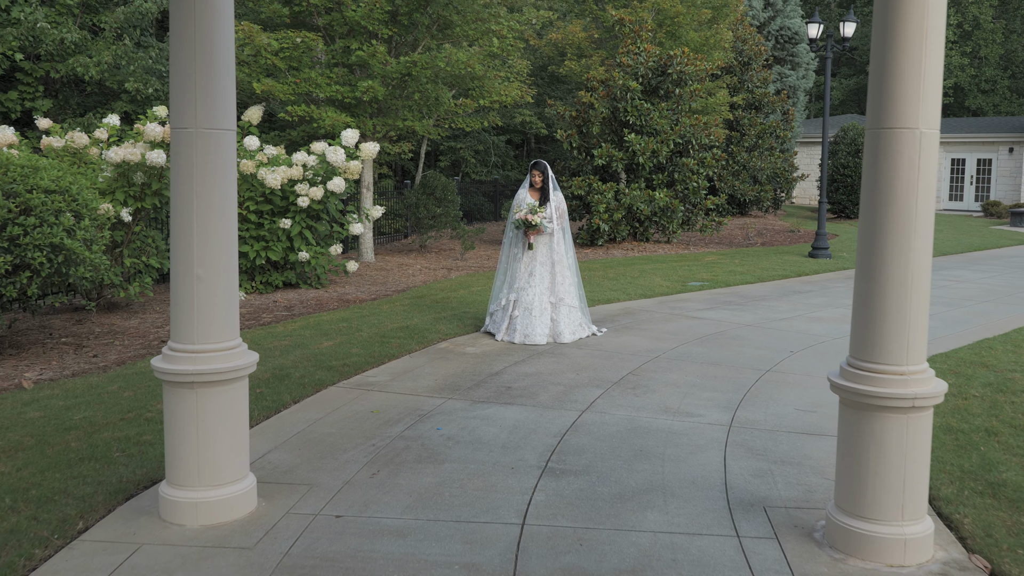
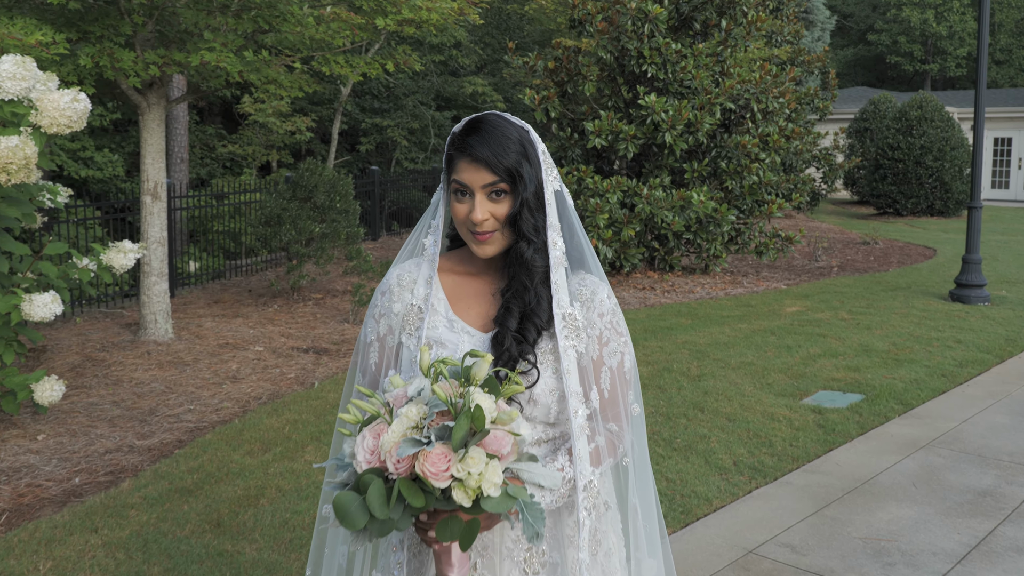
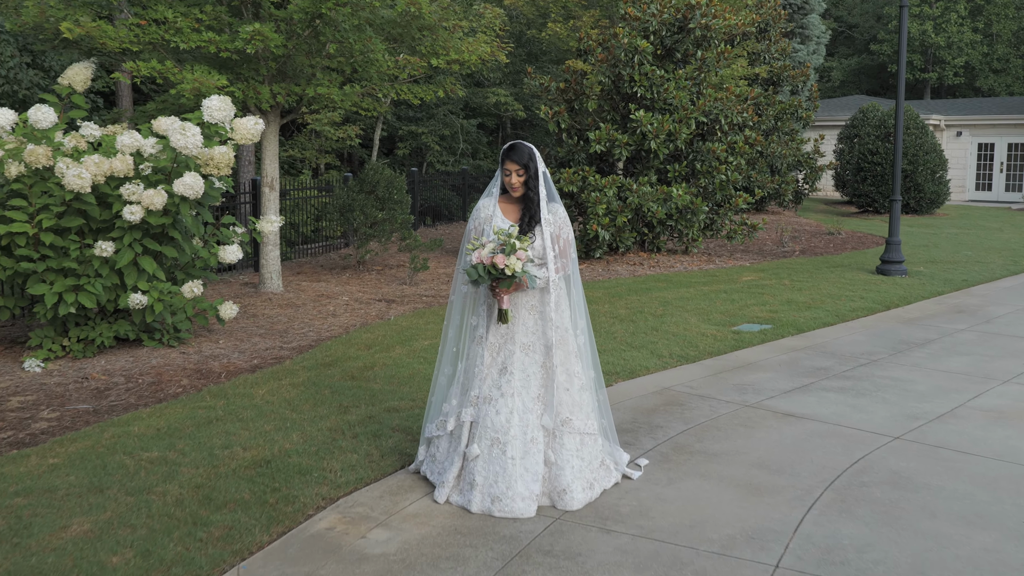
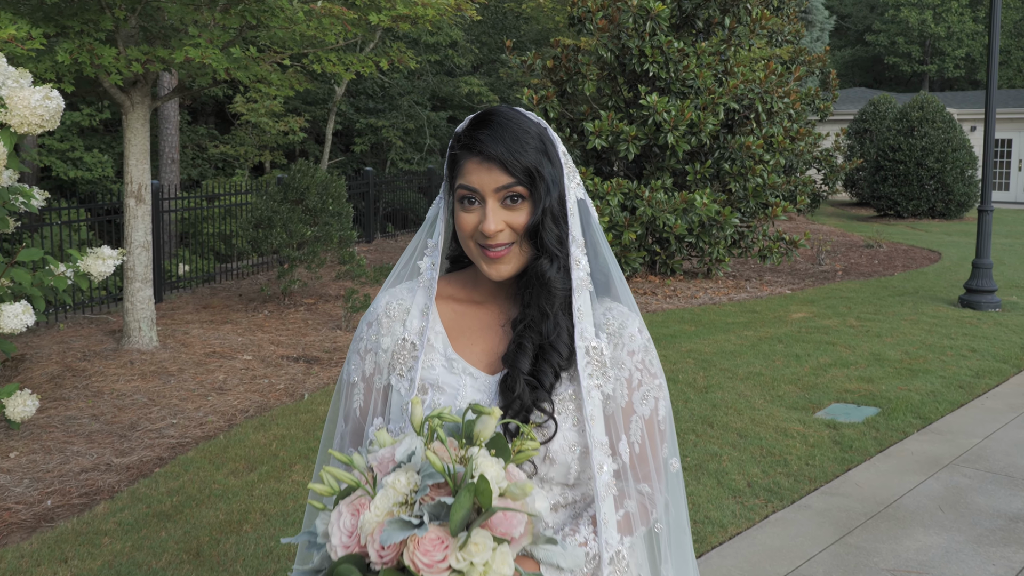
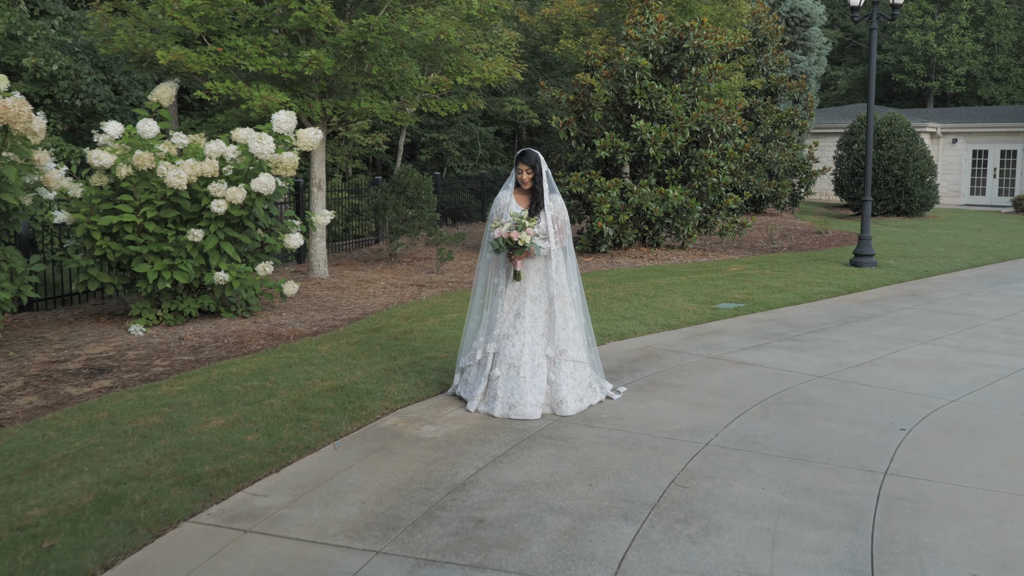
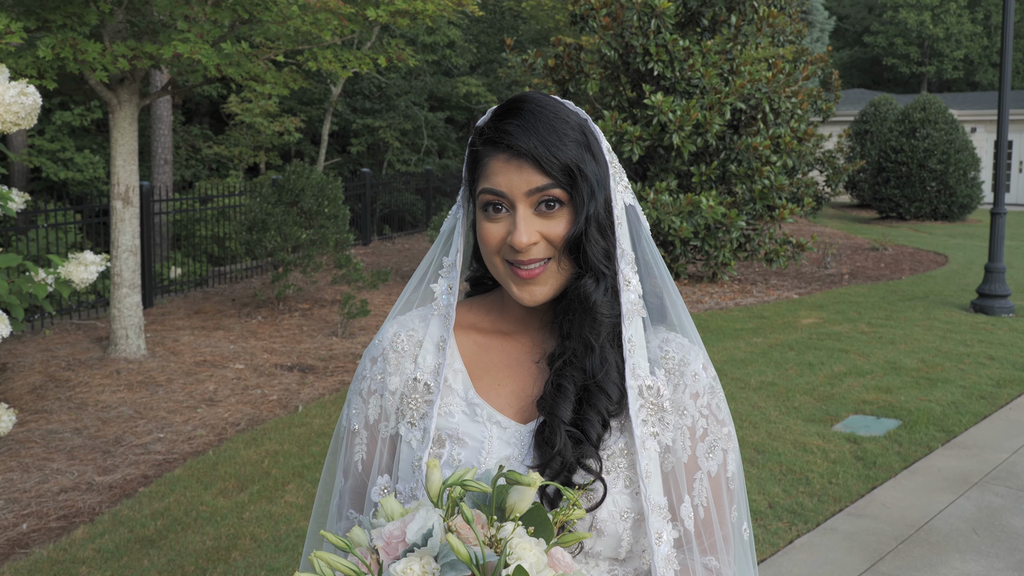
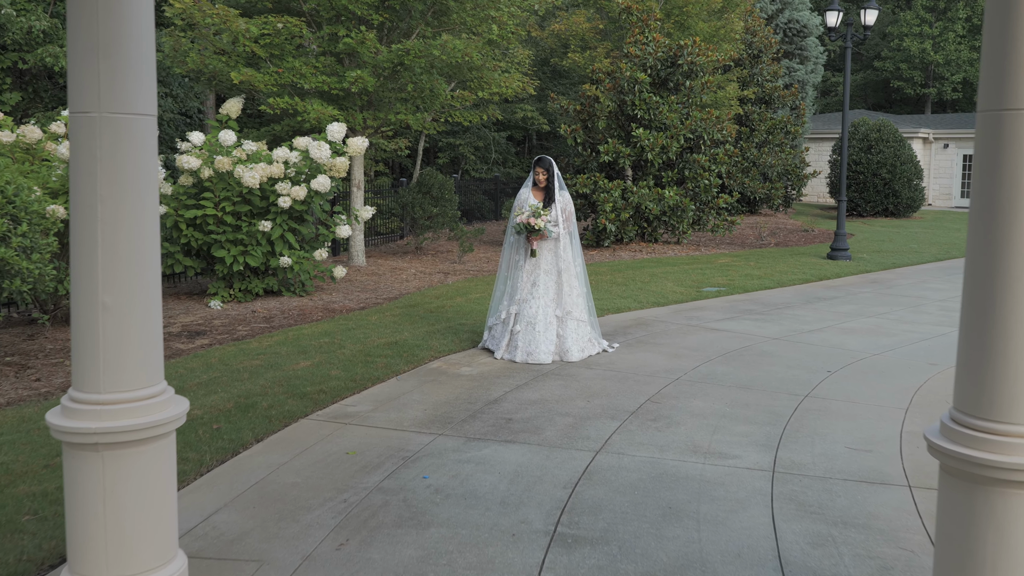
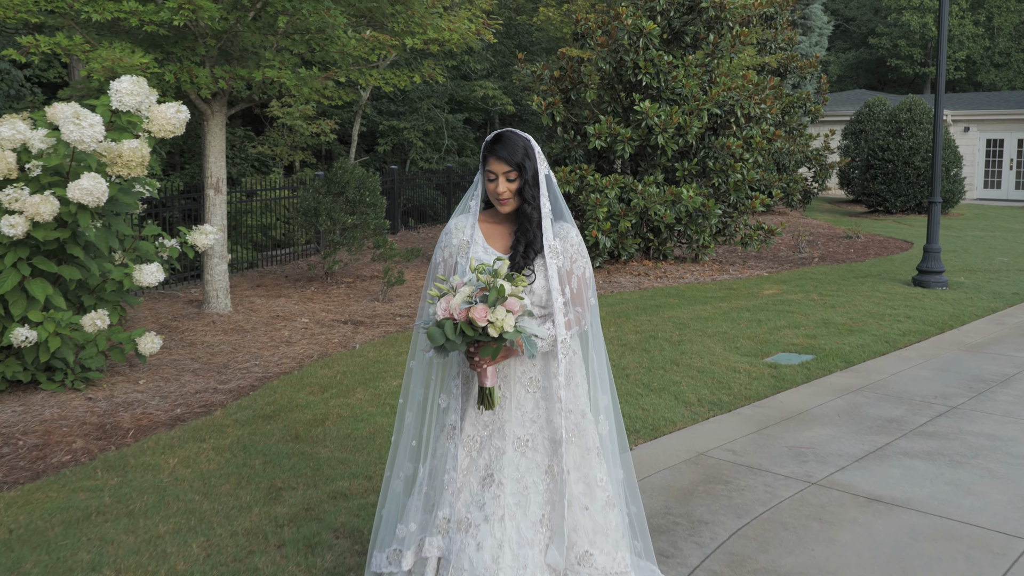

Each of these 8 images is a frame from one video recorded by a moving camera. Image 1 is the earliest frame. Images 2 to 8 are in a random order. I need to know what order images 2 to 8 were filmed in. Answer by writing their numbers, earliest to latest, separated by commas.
7, 5, 3, 8, 2, 4, 6
